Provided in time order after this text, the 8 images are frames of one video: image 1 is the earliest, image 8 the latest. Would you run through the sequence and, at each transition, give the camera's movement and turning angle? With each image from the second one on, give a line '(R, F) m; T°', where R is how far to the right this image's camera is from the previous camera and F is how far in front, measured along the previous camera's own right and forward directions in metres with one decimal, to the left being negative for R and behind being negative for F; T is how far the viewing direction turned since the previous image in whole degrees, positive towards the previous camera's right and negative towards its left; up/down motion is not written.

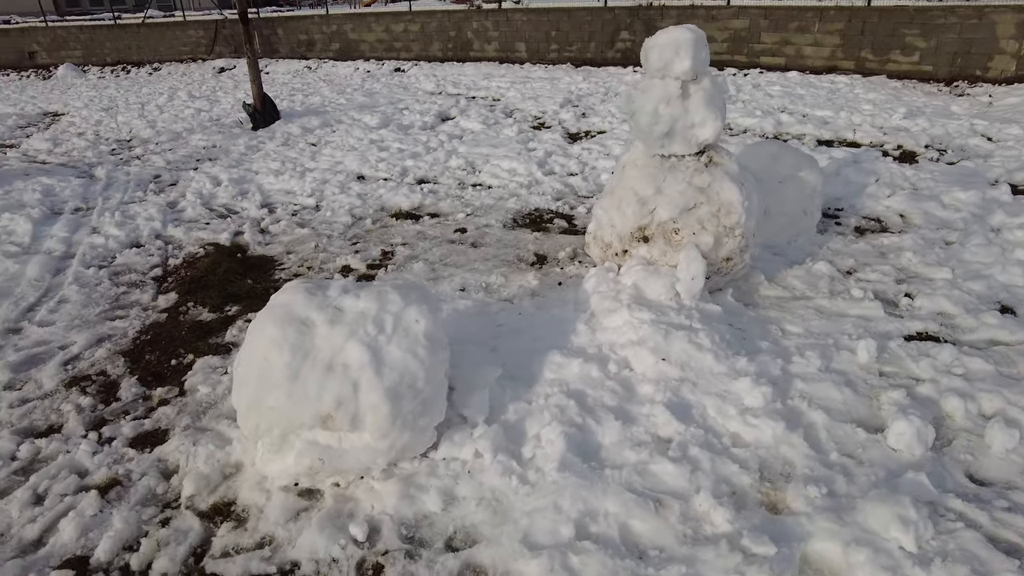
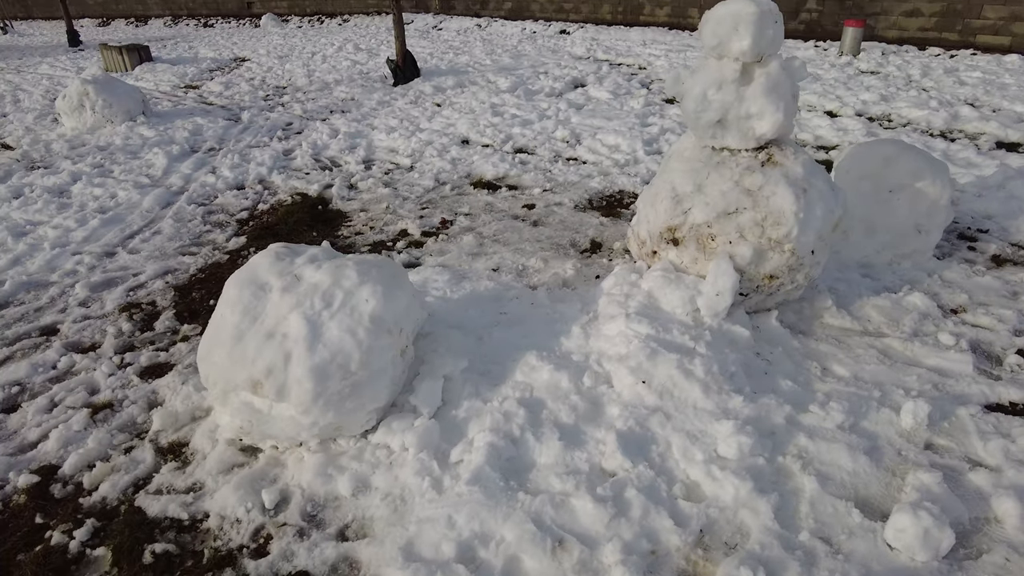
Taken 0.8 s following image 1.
(+0.7, +0.3) m; -15°
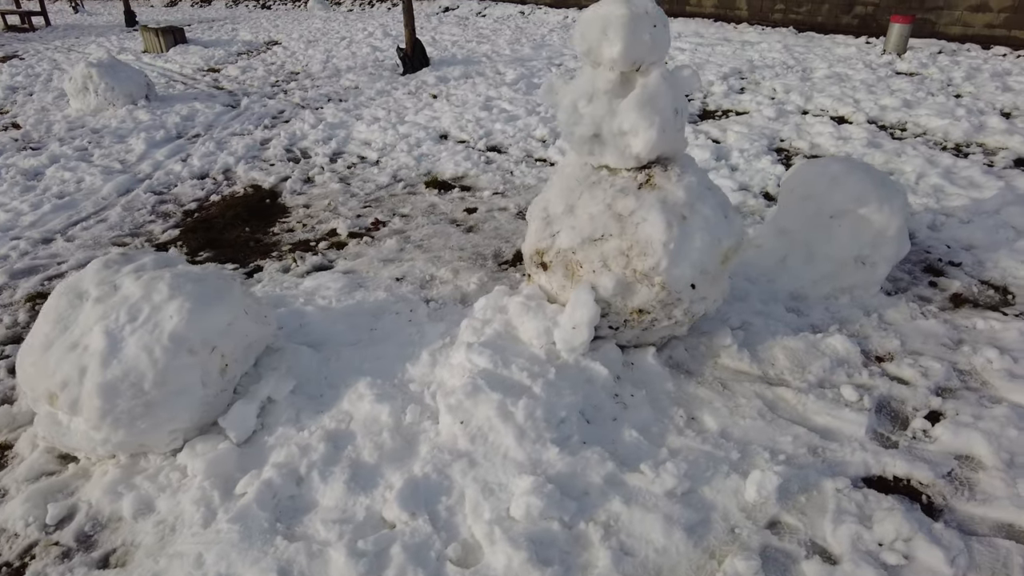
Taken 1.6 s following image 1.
(+0.9, +0.2) m; -6°
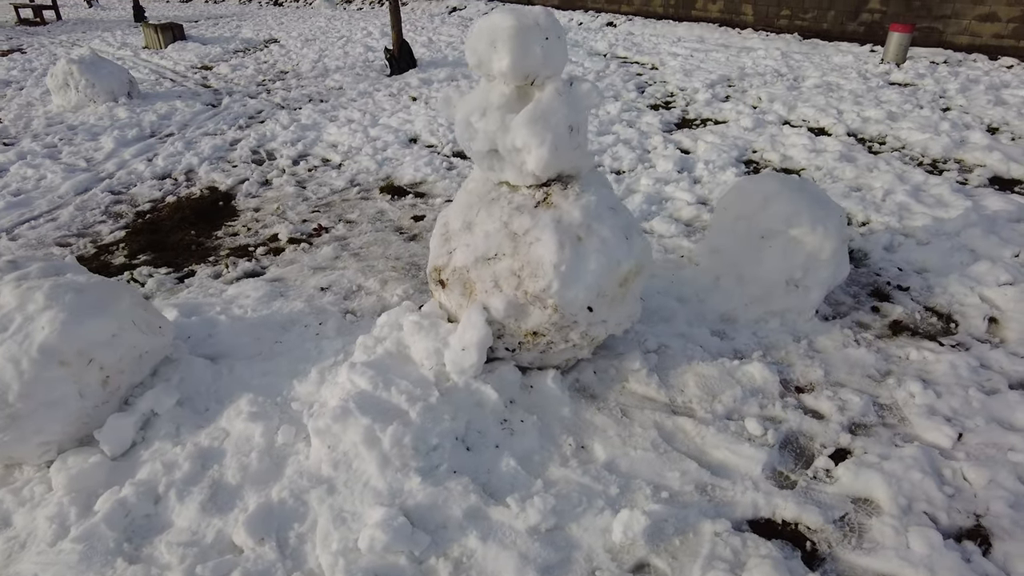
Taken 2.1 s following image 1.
(+0.5, +0.1) m; -2°
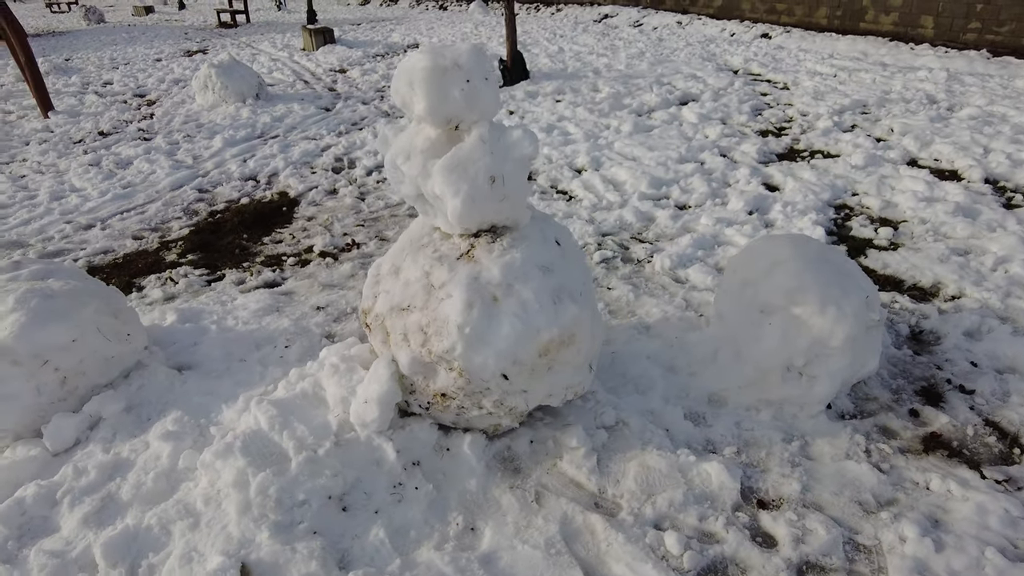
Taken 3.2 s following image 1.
(+0.8, +0.3) m; -14°
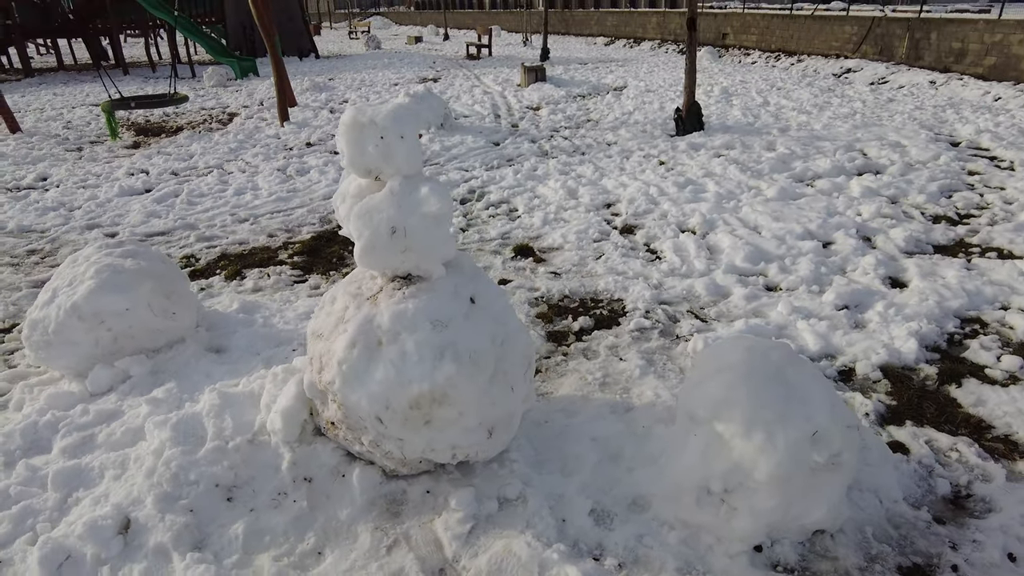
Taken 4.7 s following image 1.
(+1.1, +0.2) m; -20°
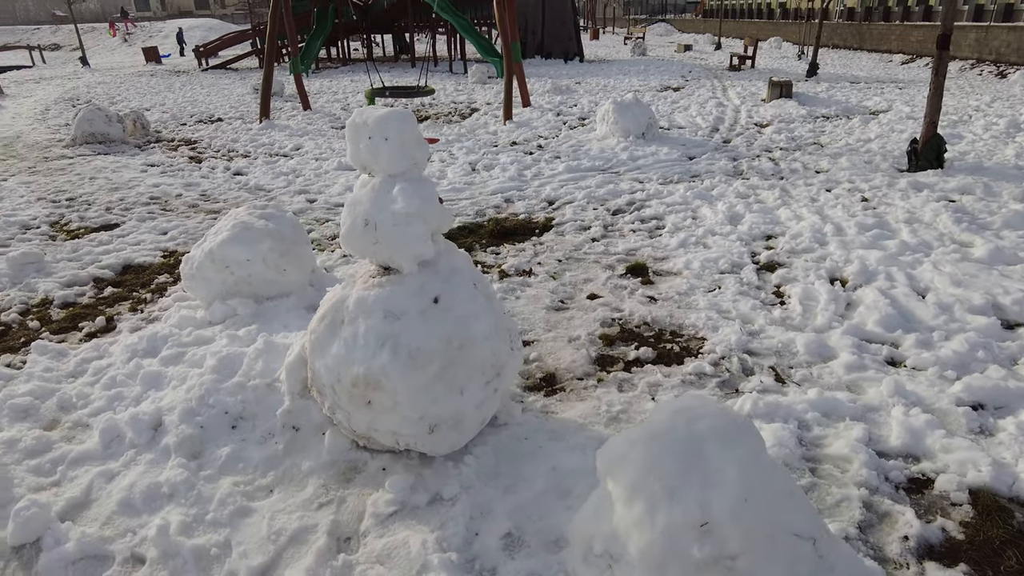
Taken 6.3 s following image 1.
(+1.1, +0.2) m; -22°
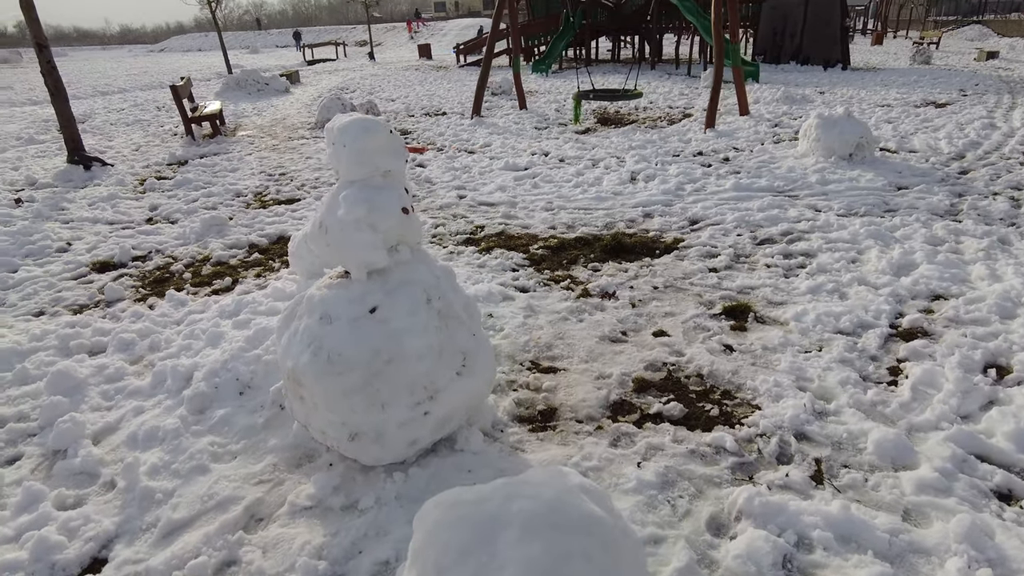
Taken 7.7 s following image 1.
(+1.1, +0.4) m; -22°
